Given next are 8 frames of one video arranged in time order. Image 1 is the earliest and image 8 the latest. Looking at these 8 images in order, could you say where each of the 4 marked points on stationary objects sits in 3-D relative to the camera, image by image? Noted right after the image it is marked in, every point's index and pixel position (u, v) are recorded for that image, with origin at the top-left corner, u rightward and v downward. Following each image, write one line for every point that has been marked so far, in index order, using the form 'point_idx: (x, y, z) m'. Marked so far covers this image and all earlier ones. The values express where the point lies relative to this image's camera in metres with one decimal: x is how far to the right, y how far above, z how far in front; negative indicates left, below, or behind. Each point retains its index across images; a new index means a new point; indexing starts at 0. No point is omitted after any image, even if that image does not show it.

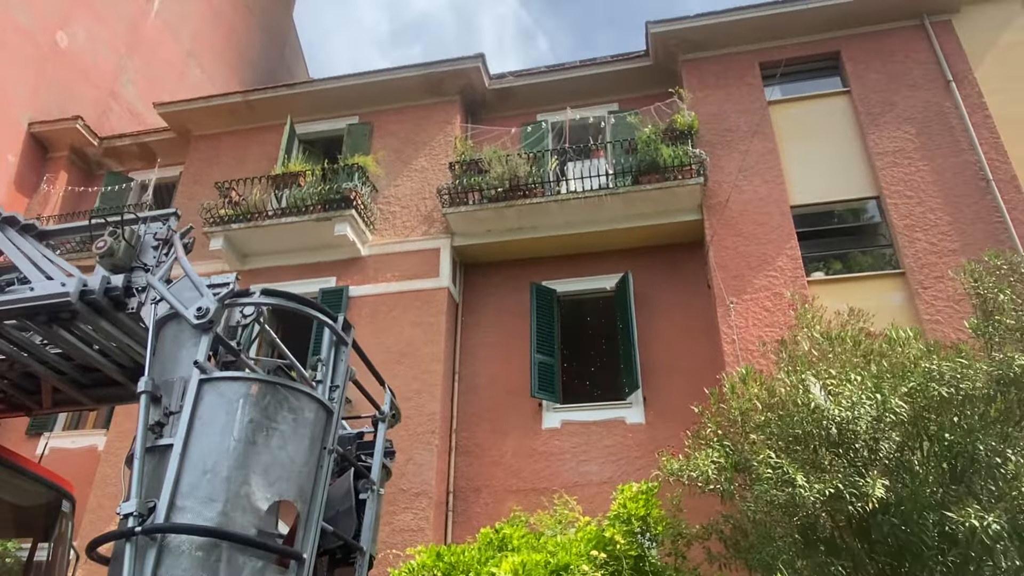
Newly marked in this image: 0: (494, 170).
0: (-0.3, +1.8, +10.6) m
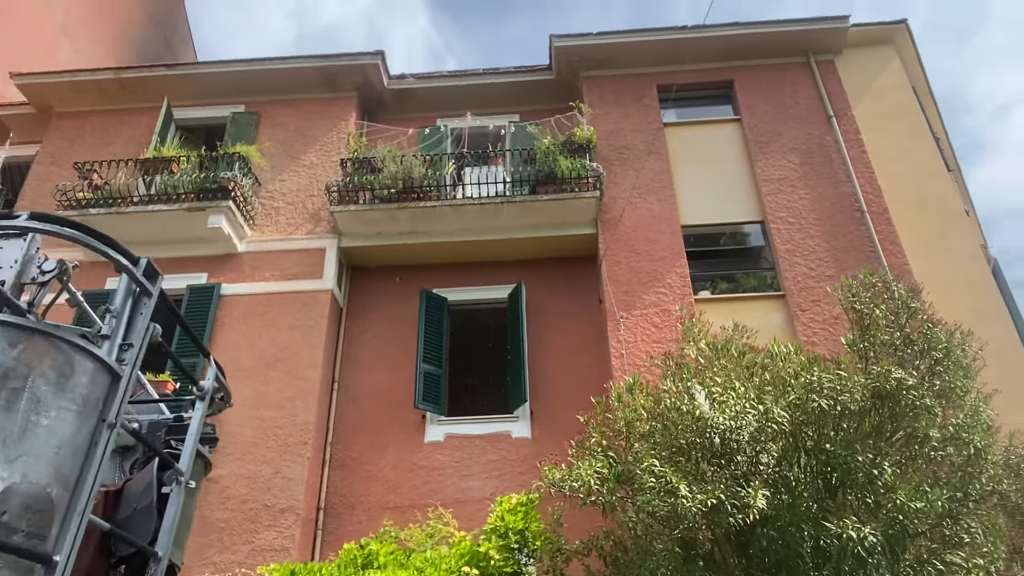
0: (-1.8, +1.7, +10.2) m
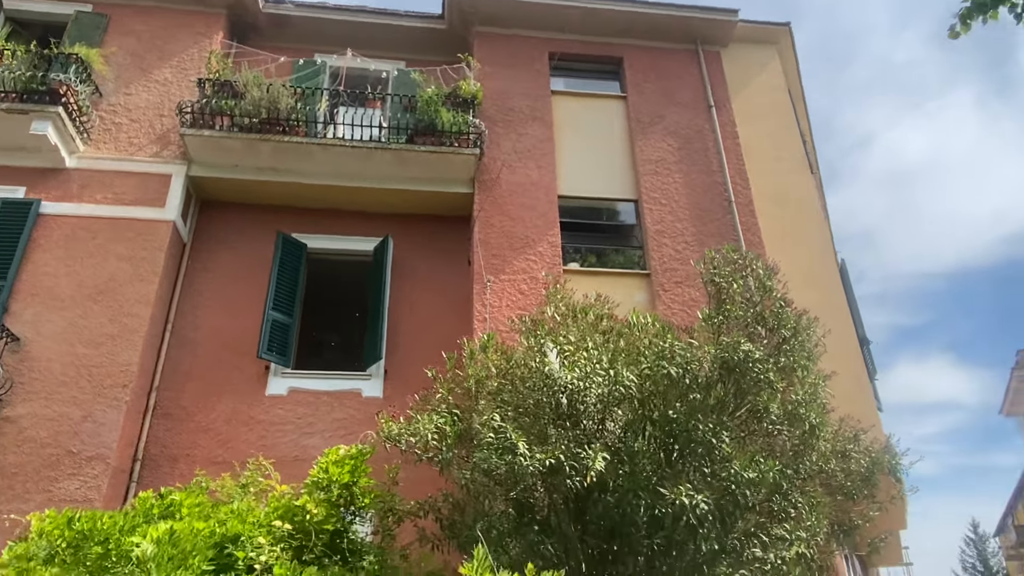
0: (-3.4, +2.5, +9.3) m
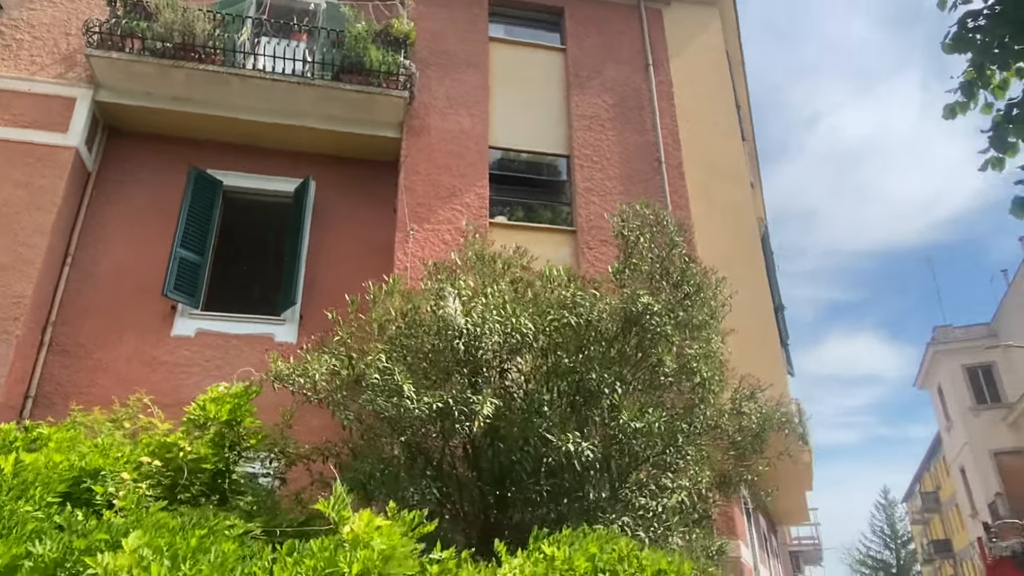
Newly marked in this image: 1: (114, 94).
0: (-4.3, +3.3, +8.7) m
1: (-4.9, +2.4, +8.8) m
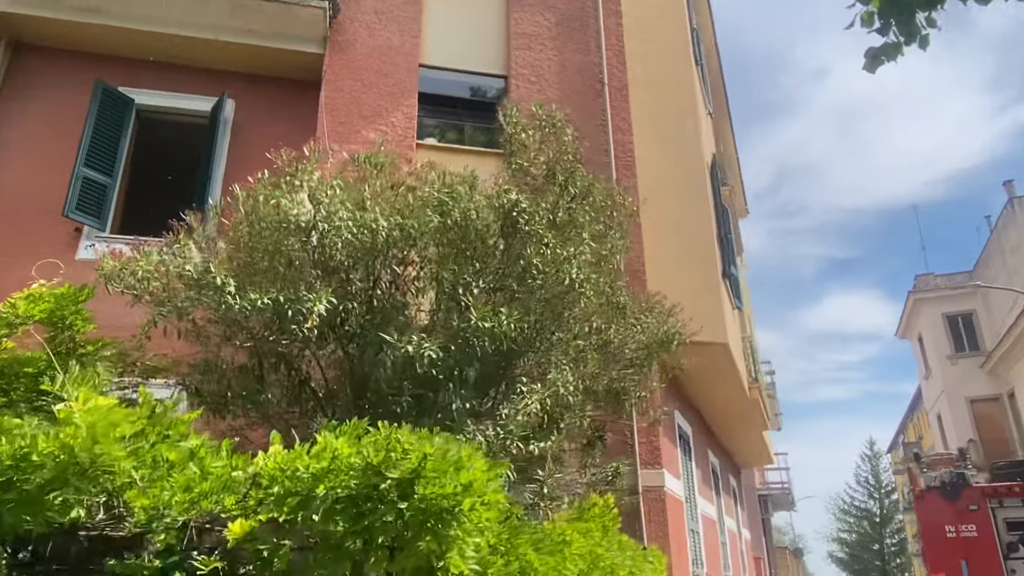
0: (-5.1, +4.2, +8.1) m
1: (-5.8, +3.3, +8.3) m
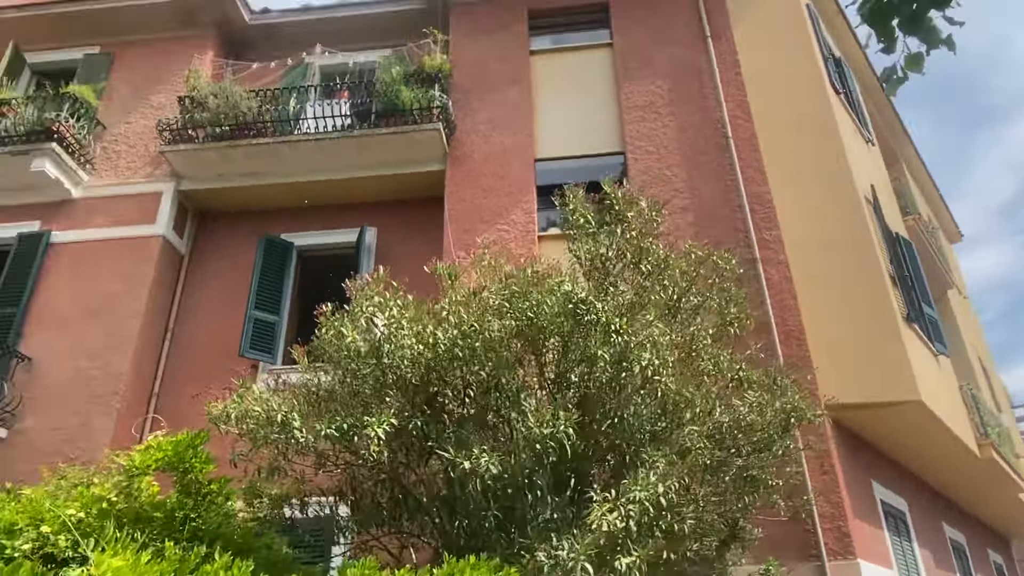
0: (-3.9, +2.5, +9.6) m
1: (-4.4, +1.5, +9.8) m
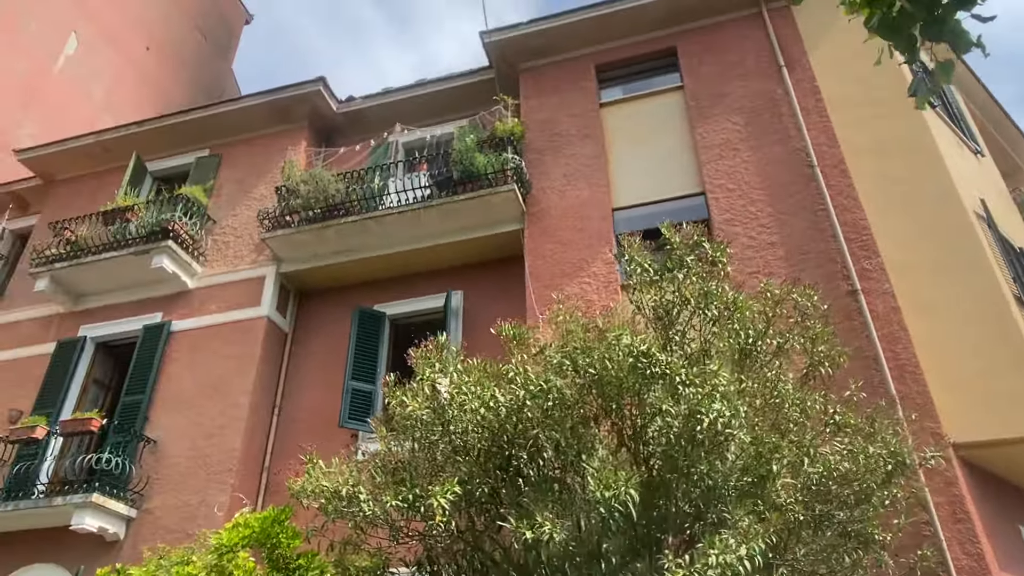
0: (-2.9, +1.4, +10.2) m
1: (-3.2, +0.3, +10.4) m
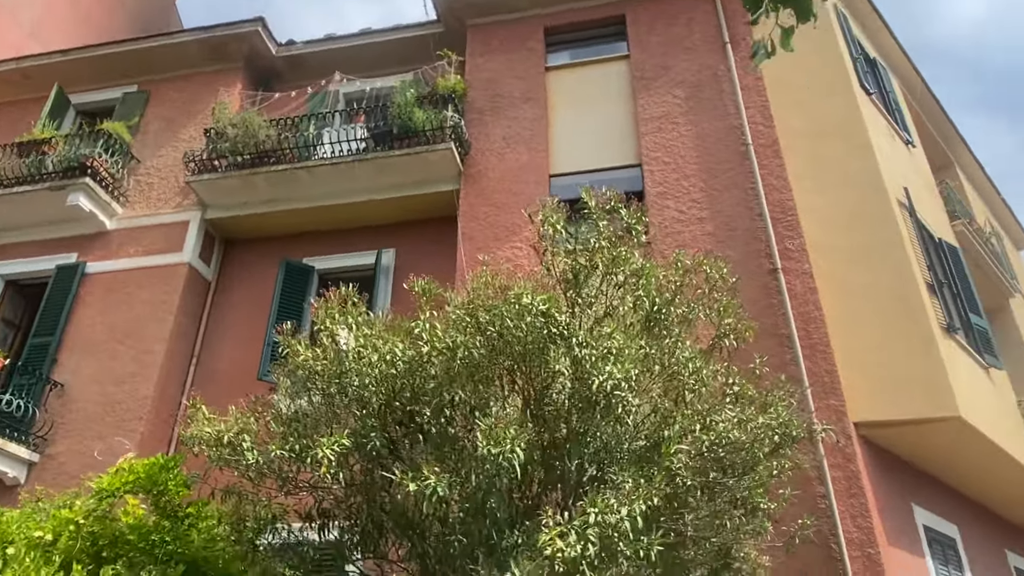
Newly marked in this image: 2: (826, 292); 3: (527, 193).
0: (-3.7, +2.1, +9.8) m
1: (-4.2, +1.1, +10.1) m
2: (+3.5, 0.0, +7.8) m
3: (+0.2, +1.2, +9.1) m
